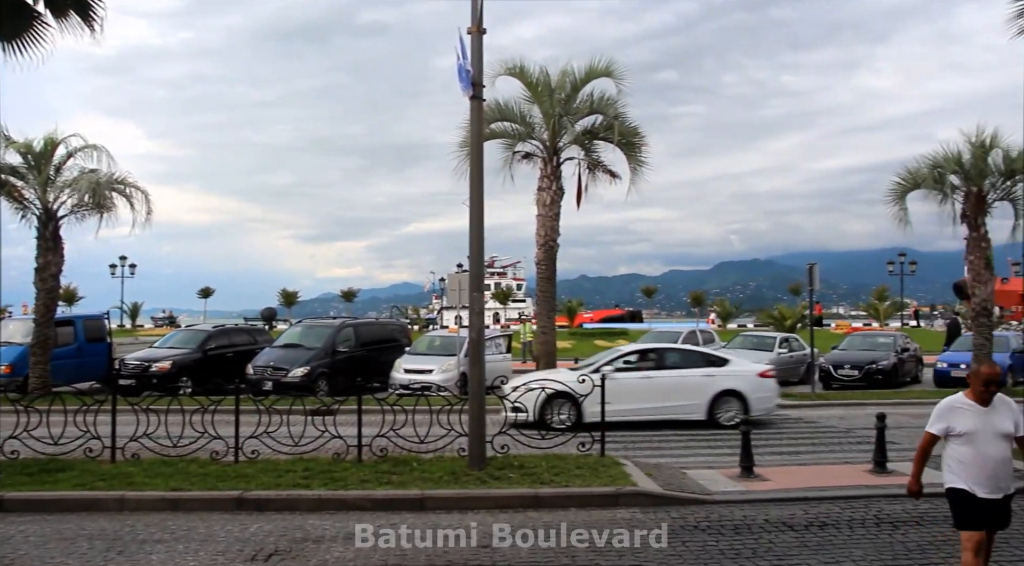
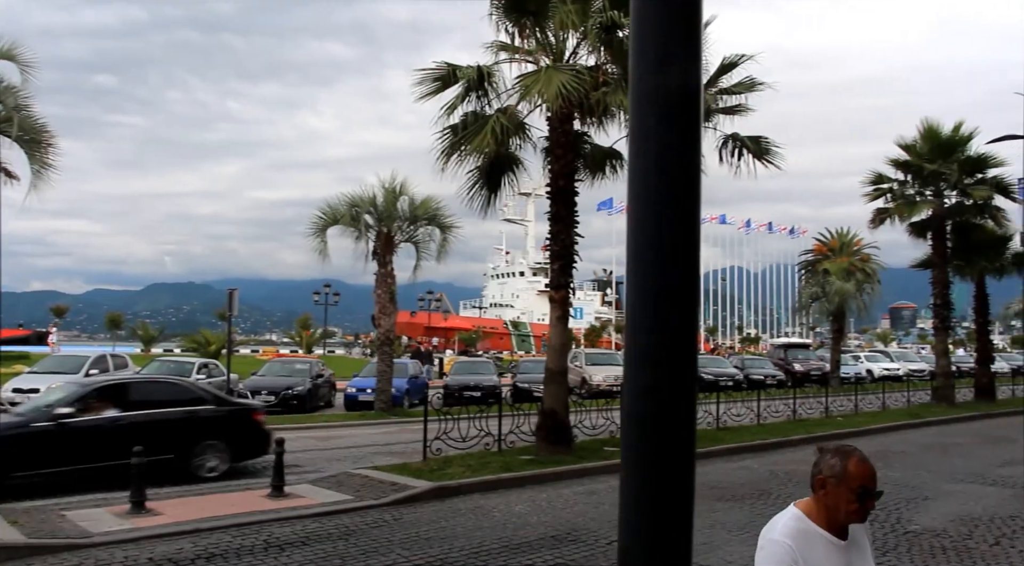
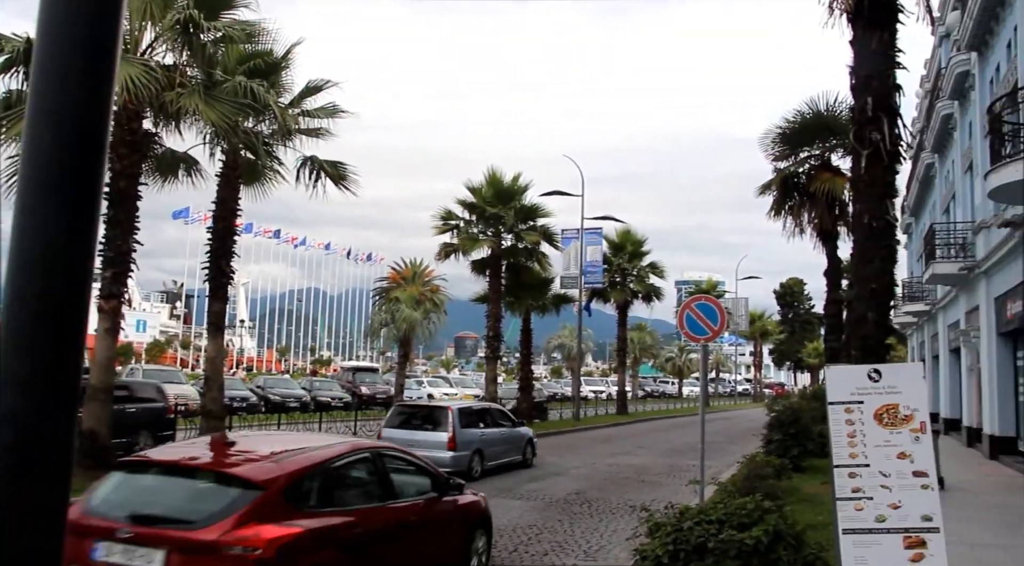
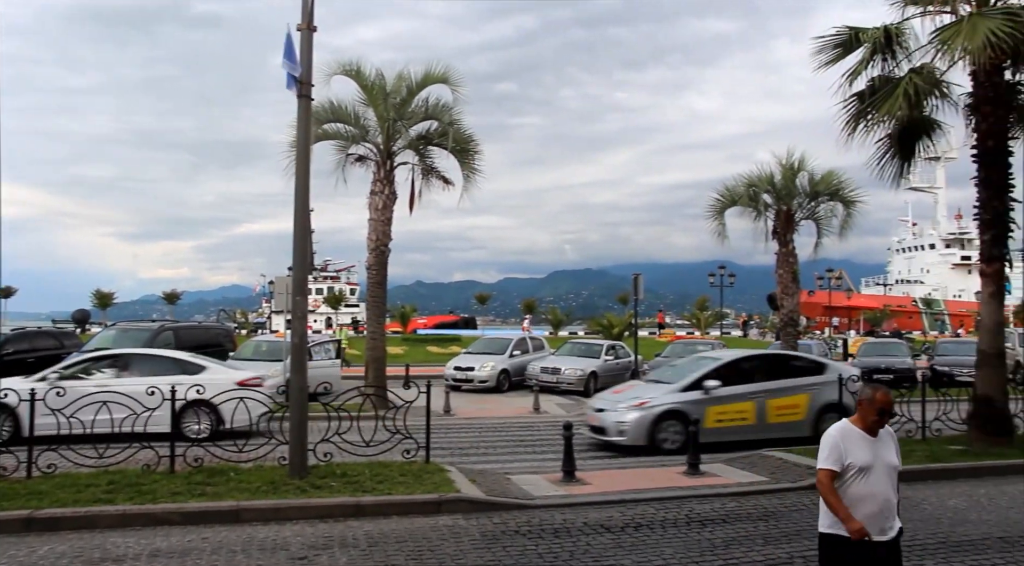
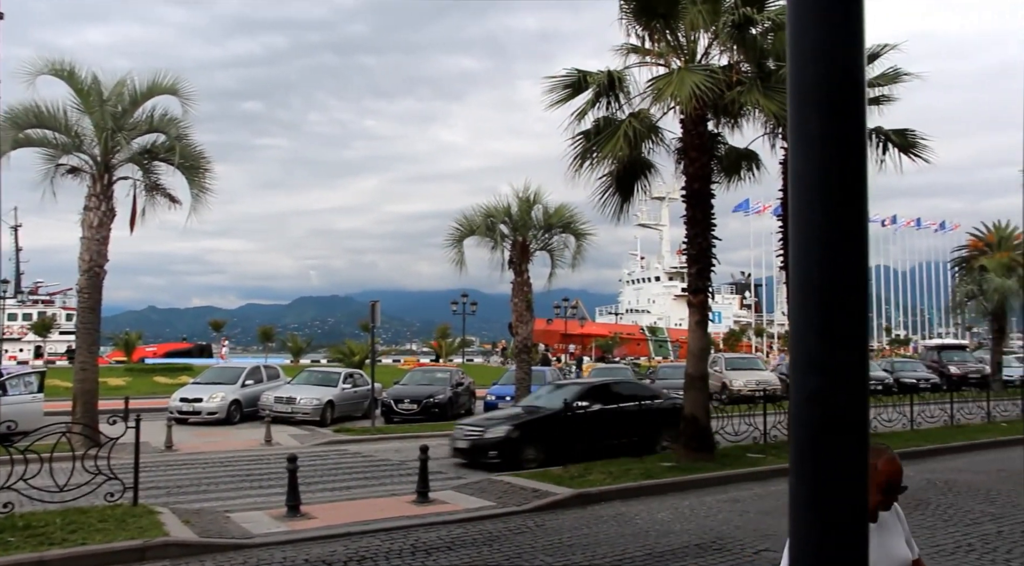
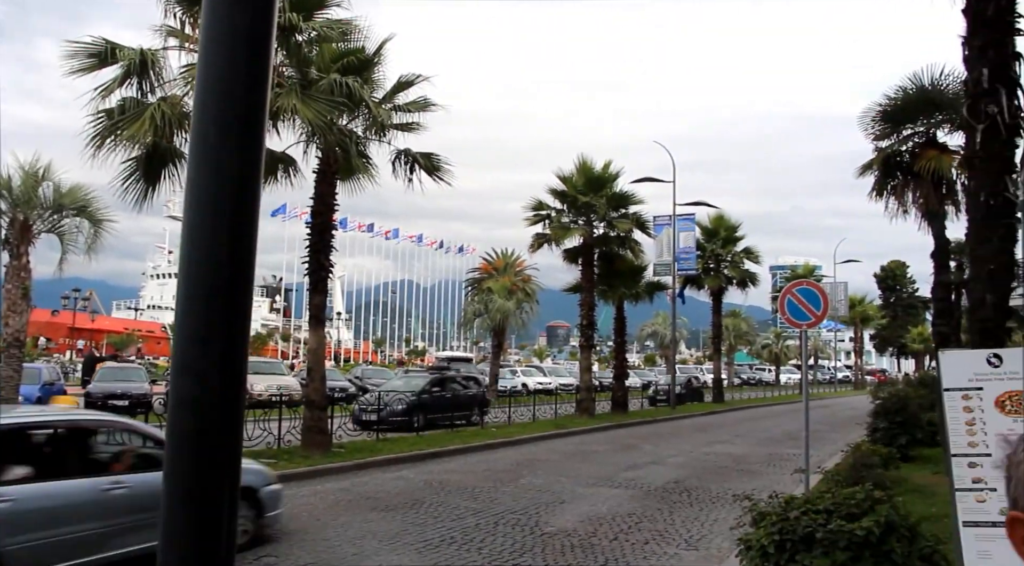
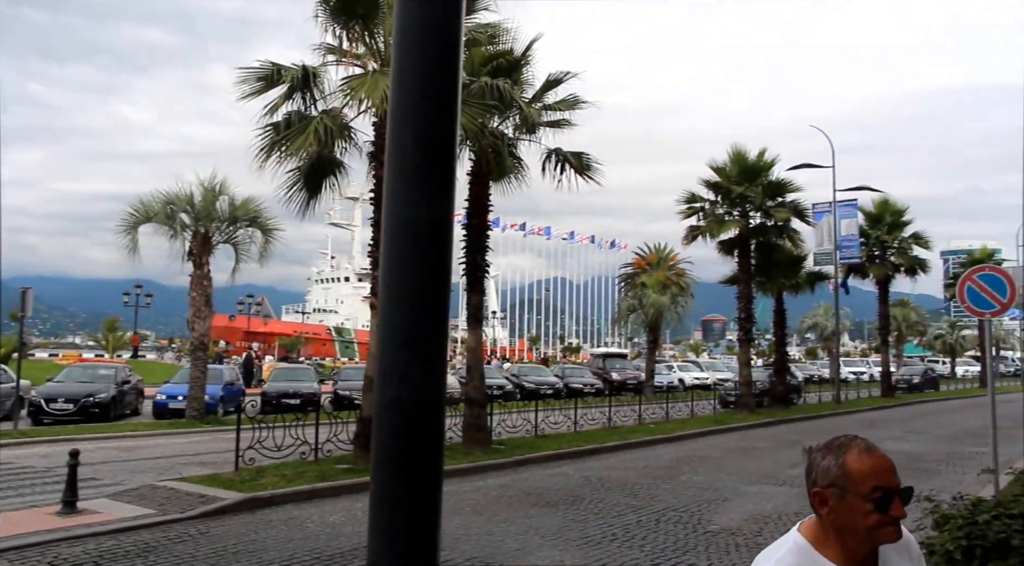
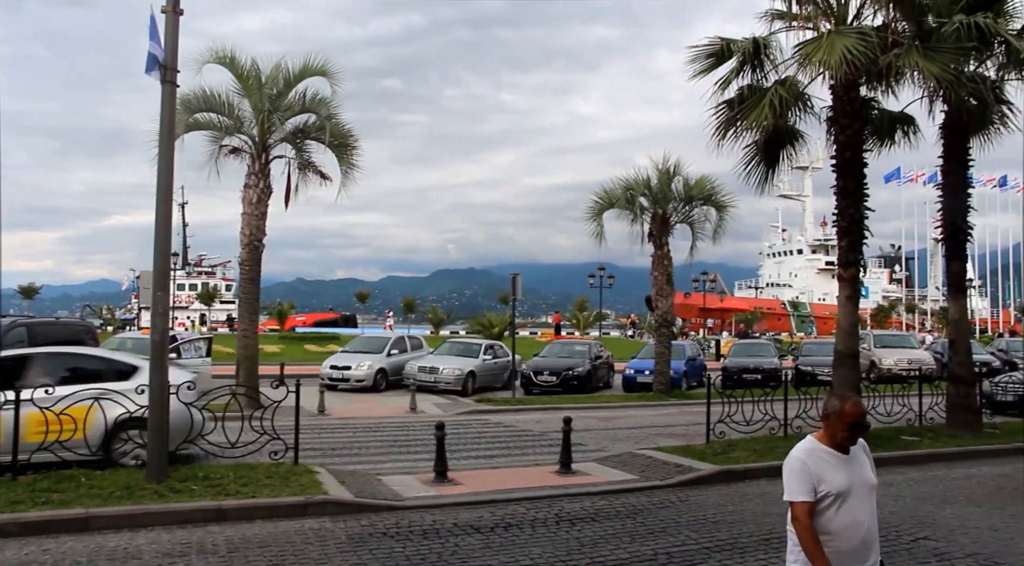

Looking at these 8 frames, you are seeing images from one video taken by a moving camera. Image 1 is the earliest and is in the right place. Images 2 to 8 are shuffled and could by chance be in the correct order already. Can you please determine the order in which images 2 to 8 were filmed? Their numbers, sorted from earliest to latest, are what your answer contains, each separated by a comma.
4, 8, 5, 2, 7, 6, 3
